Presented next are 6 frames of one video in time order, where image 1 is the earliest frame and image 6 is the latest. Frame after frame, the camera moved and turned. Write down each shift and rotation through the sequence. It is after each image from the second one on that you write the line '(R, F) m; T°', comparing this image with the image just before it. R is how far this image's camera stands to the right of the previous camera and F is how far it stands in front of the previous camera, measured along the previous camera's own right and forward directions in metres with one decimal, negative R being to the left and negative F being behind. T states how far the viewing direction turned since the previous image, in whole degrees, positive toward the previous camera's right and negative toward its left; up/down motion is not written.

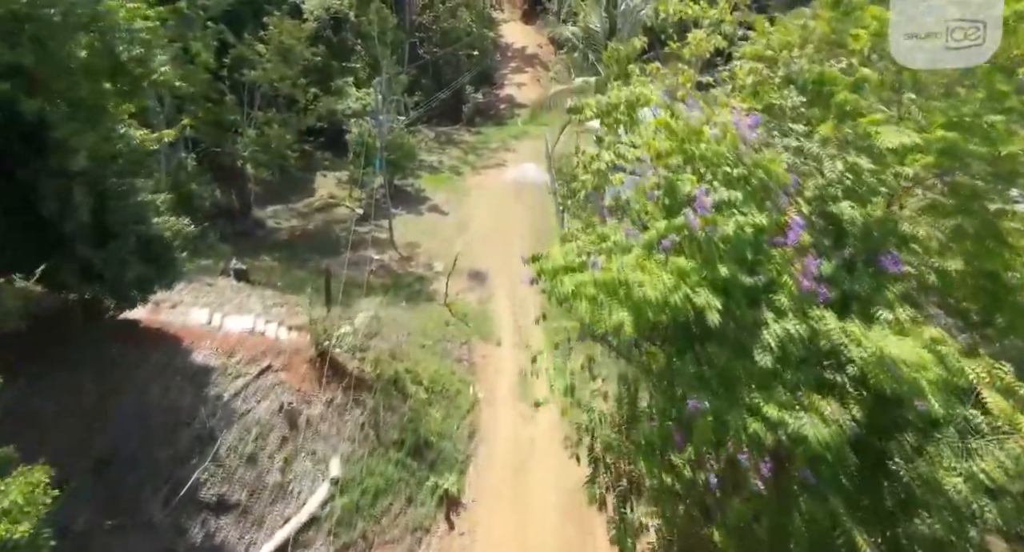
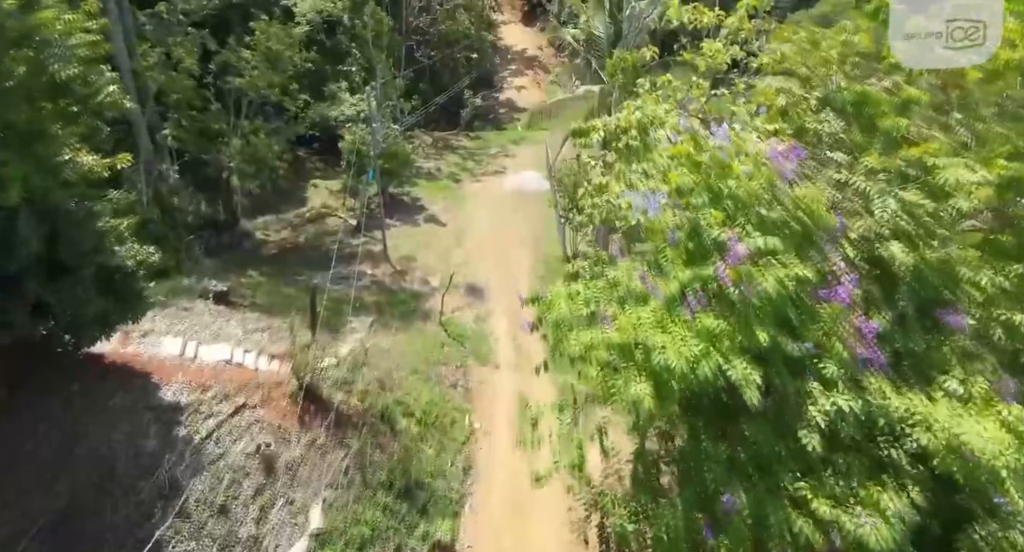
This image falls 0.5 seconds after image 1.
(0.0, +1.0) m; 0°
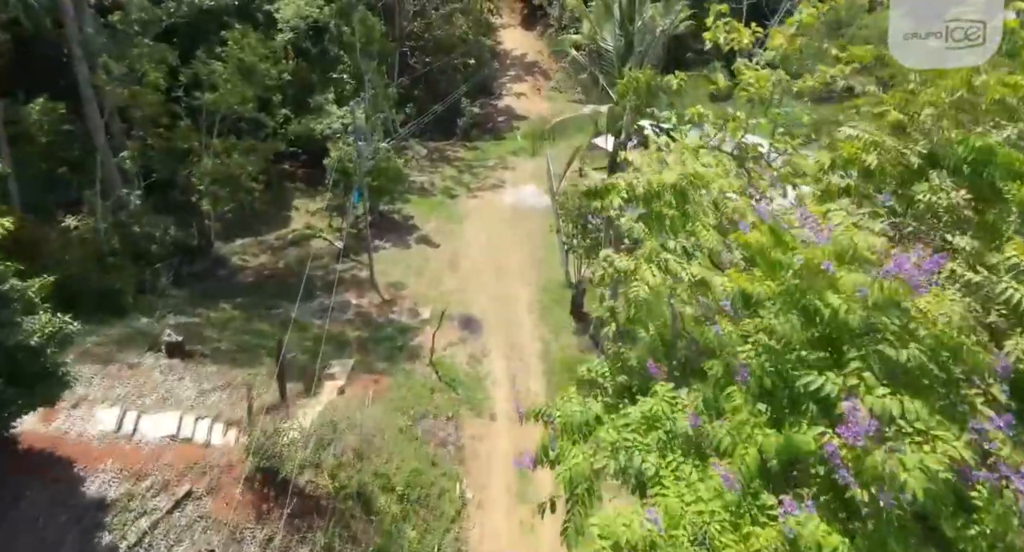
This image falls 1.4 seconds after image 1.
(0.0, +1.9) m; 0°
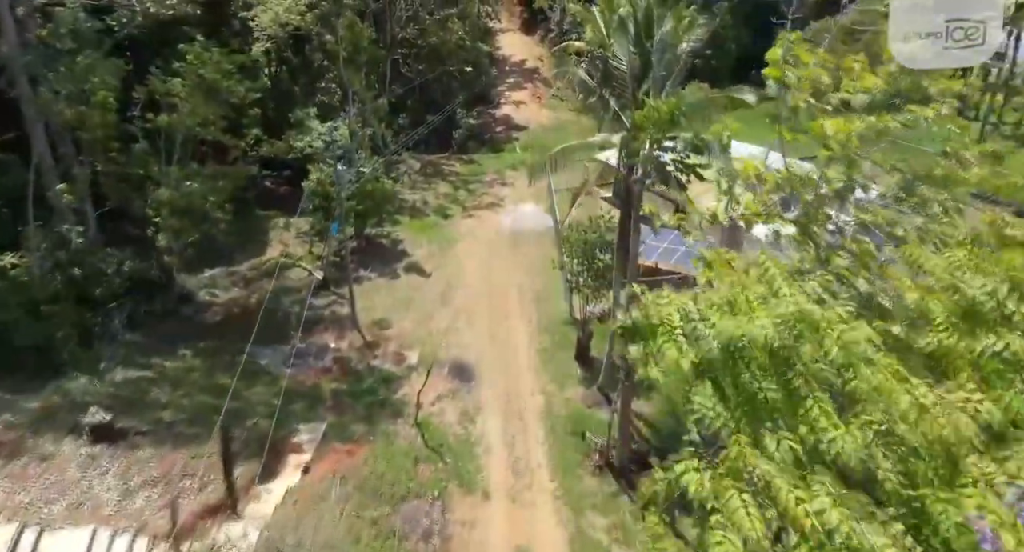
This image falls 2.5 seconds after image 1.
(0.0, +2.3) m; 0°
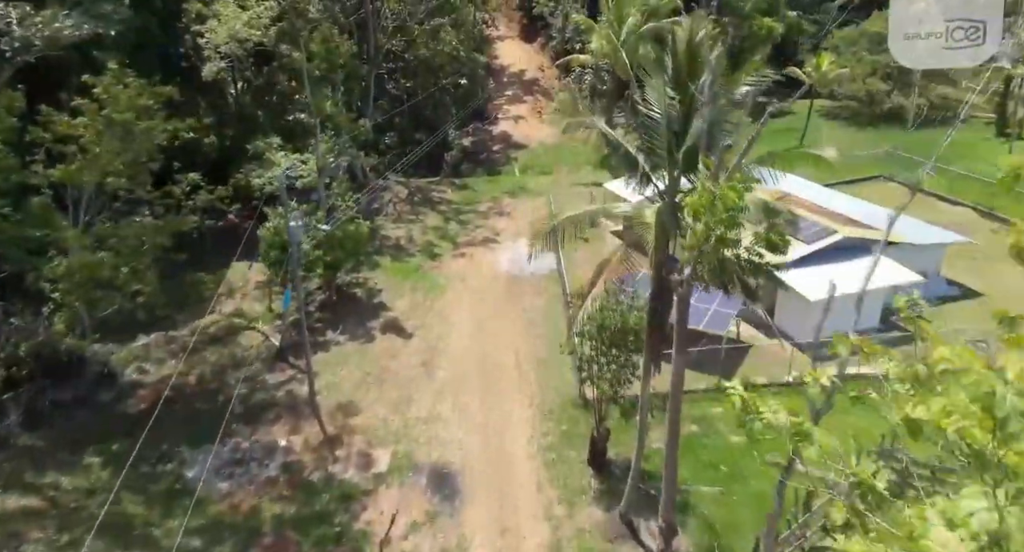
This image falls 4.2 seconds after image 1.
(+0.1, +3.8) m; 0°
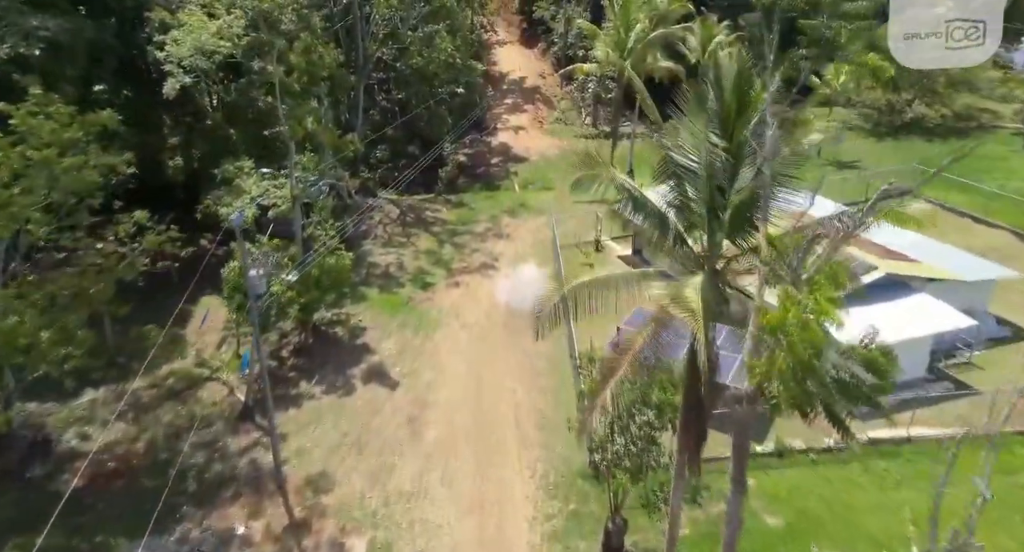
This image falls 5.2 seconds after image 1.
(+0.1, +2.3) m; 0°
